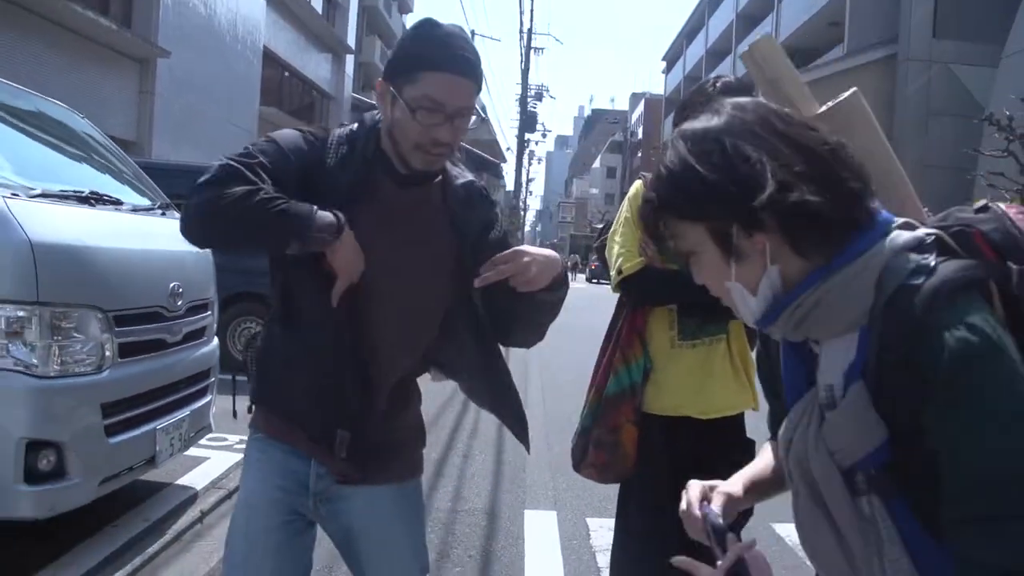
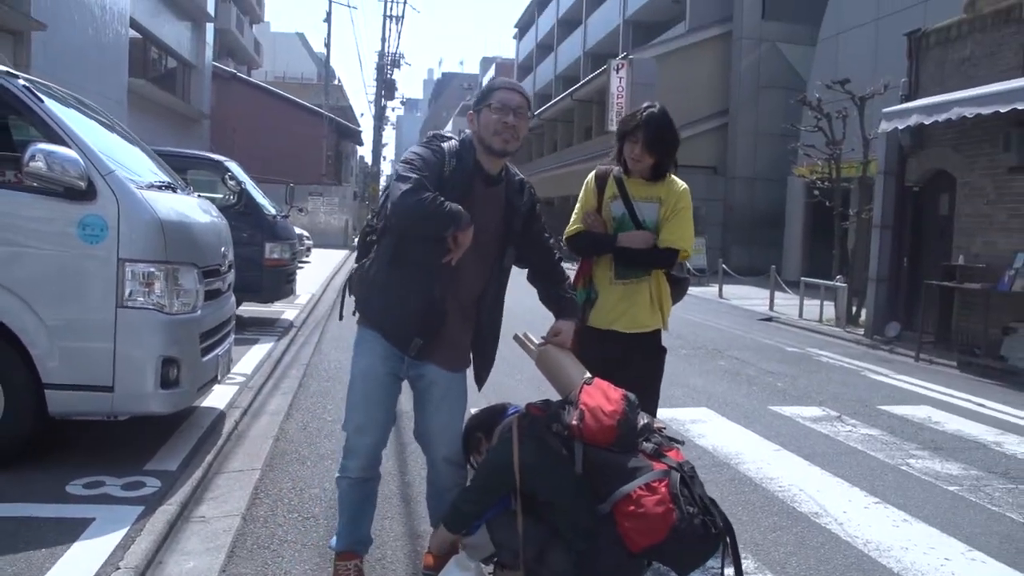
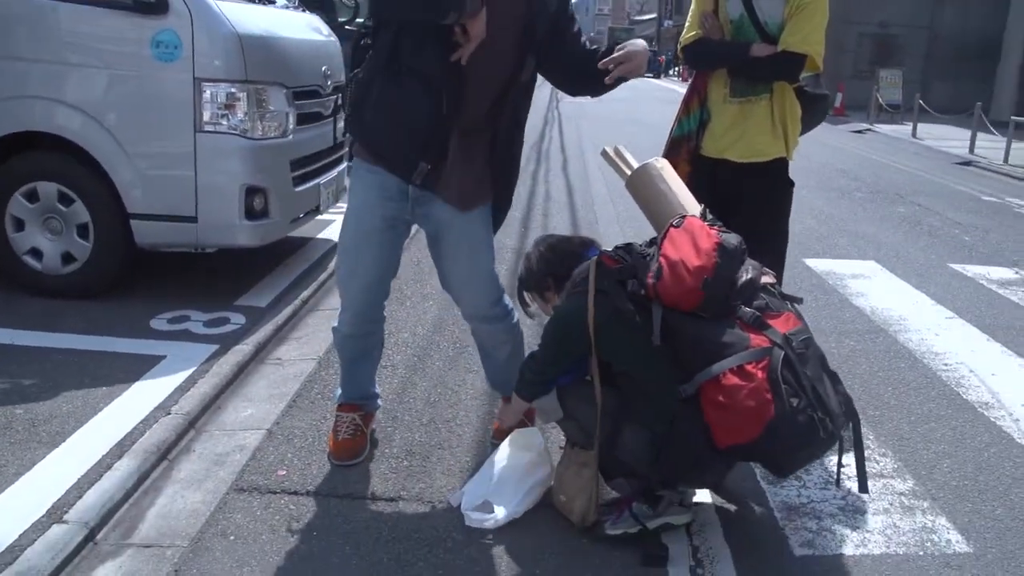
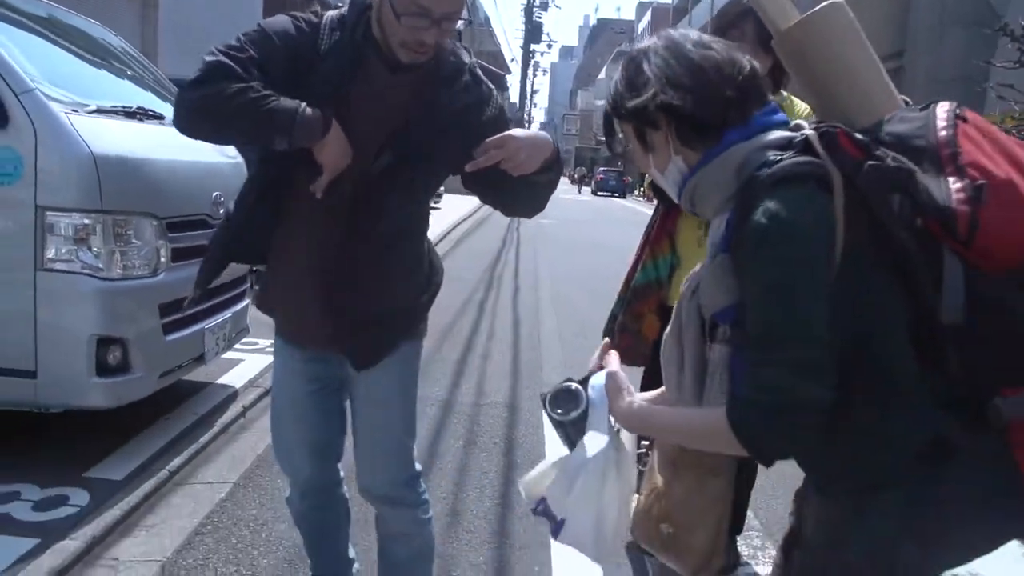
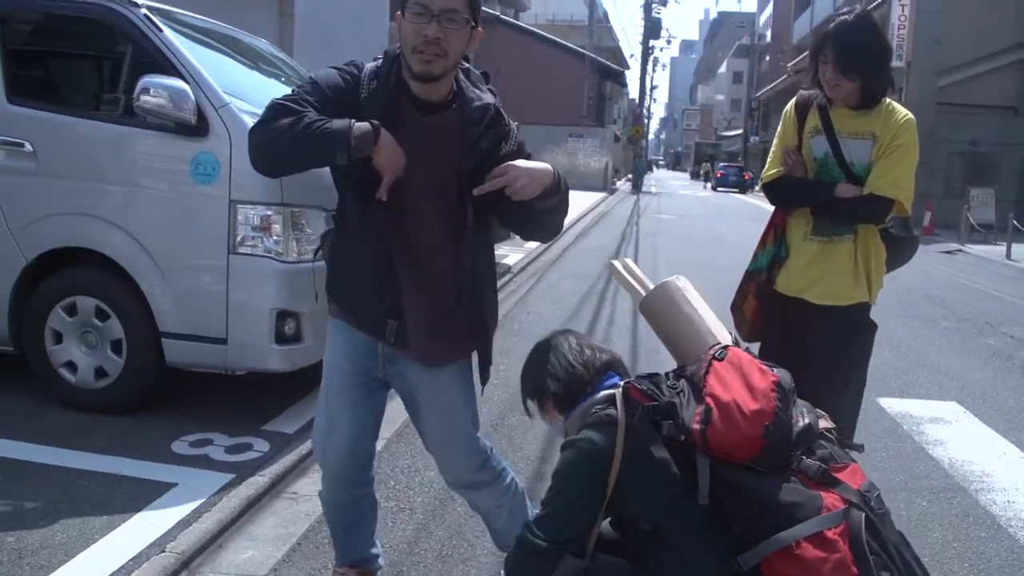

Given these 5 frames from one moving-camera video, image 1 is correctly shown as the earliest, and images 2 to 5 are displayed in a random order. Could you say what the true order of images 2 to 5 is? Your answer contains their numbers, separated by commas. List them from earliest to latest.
4, 5, 3, 2
